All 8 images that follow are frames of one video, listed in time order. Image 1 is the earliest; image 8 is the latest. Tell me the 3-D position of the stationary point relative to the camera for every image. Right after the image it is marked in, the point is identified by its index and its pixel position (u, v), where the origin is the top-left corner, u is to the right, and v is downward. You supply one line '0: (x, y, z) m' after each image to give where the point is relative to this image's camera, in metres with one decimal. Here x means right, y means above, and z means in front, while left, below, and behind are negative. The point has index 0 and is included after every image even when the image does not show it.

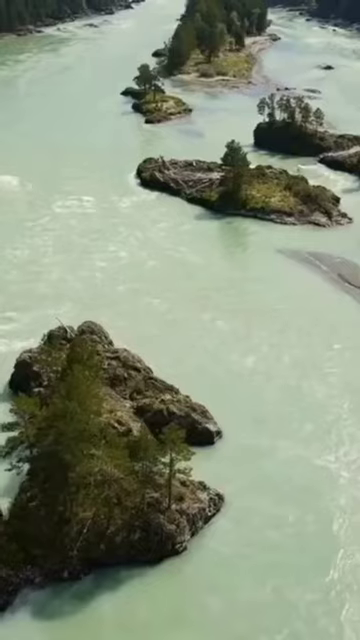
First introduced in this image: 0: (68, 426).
0: (-2.4, -2.3, +17.8) m
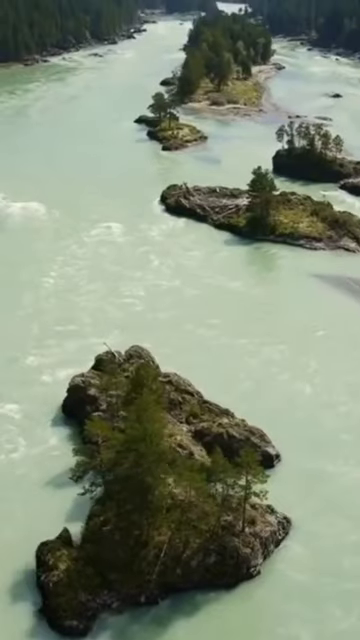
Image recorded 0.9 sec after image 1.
0: (-0.7, -2.8, +17.8) m
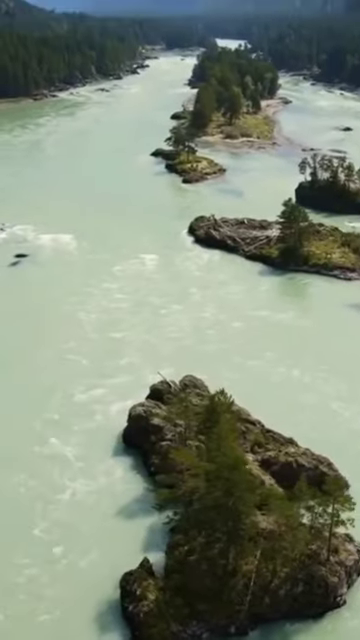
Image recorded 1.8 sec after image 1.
0: (+1.2, -3.4, +17.8) m
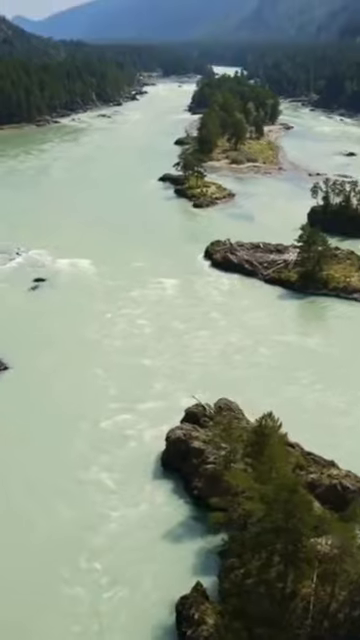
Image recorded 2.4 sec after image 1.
0: (+2.5, -3.8, +17.8) m
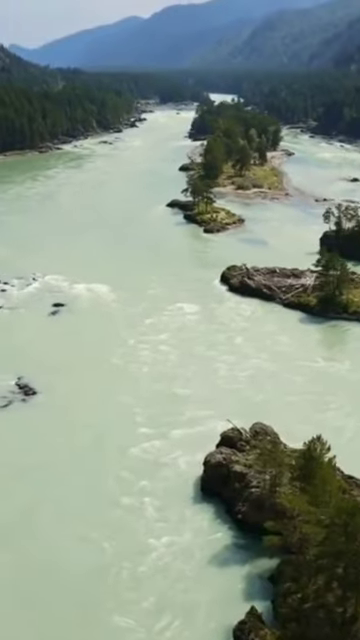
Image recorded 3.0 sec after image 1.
0: (+3.8, -4.3, +17.8) m
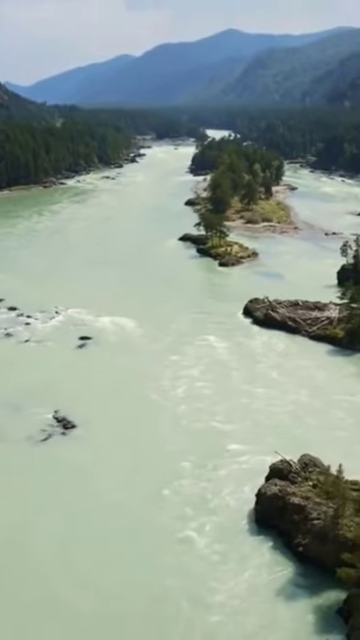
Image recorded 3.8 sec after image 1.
0: (+5.6, -5.0, +17.7) m
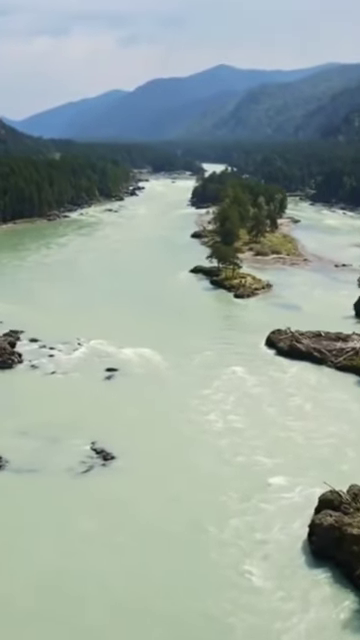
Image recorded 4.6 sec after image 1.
0: (+7.3, -5.6, +17.7) m
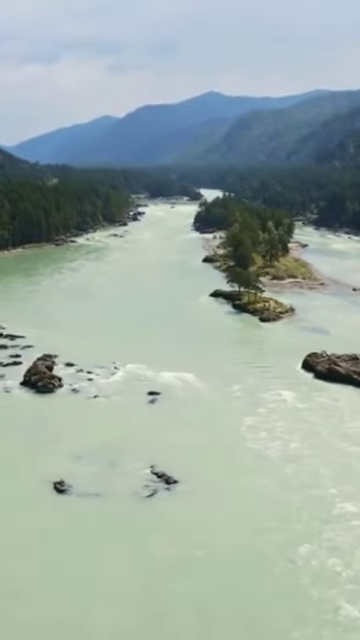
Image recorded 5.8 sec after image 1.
0: (+10.1, -6.0, +17.8) m
